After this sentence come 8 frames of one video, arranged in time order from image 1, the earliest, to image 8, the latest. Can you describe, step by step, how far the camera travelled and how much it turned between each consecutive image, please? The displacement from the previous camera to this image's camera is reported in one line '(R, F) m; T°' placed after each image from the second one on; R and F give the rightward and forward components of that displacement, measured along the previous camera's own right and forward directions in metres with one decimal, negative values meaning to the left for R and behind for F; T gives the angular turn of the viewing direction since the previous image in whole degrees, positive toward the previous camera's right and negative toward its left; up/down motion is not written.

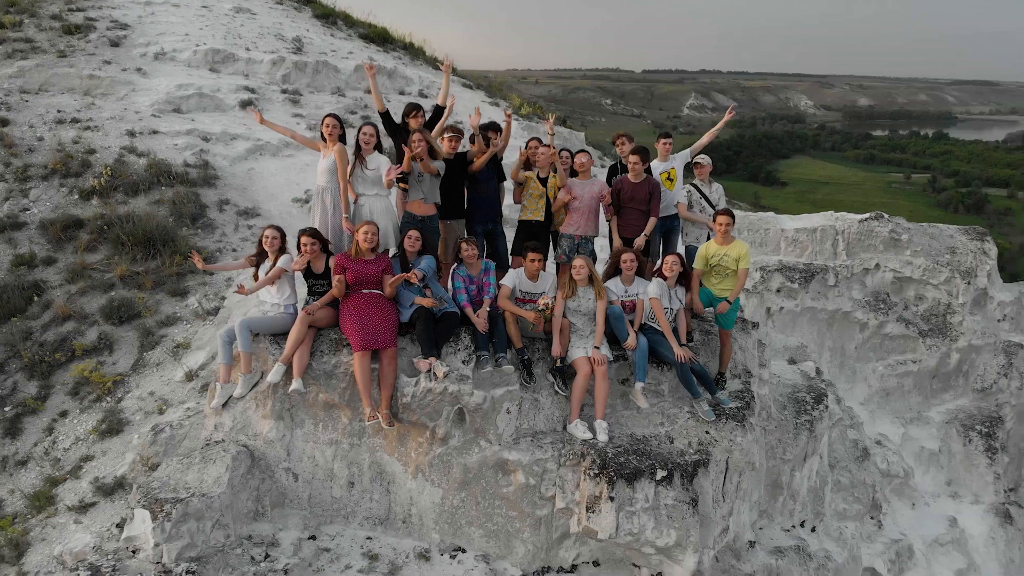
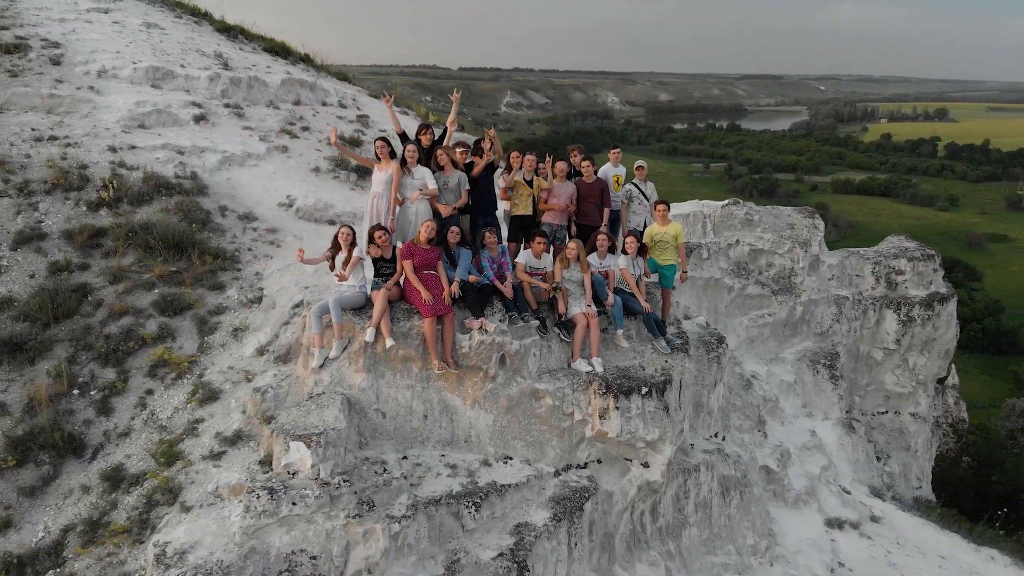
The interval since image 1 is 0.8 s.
(-1.7, -1.7) m; +12°
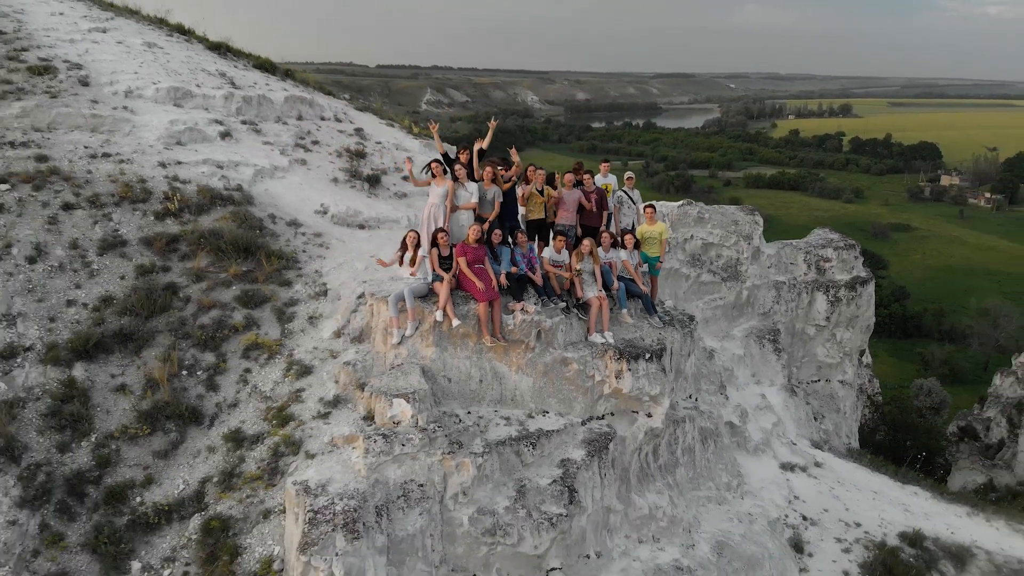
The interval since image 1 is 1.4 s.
(-1.2, -1.7) m; +5°
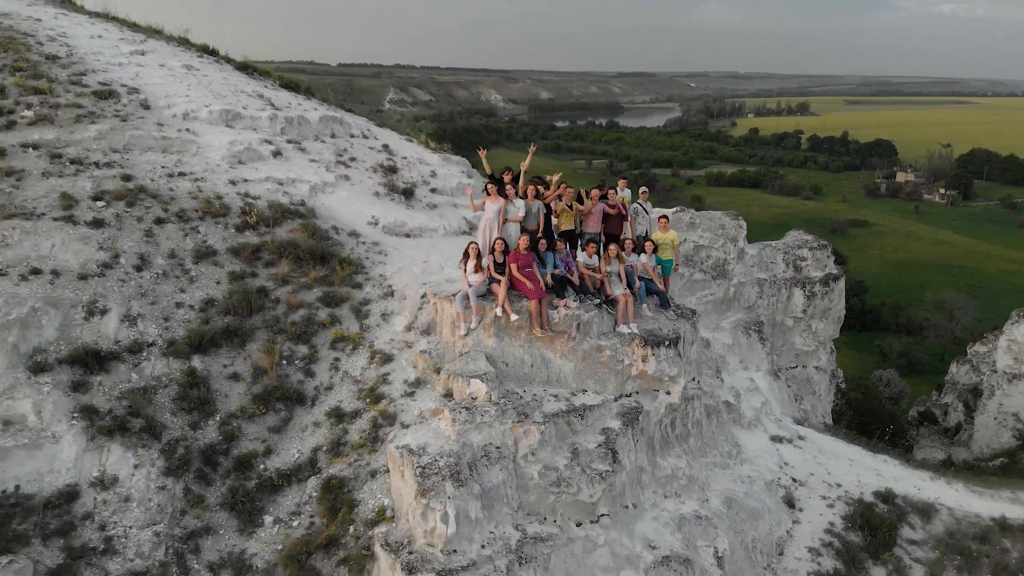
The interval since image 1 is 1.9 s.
(-1.1, -1.7) m; +2°
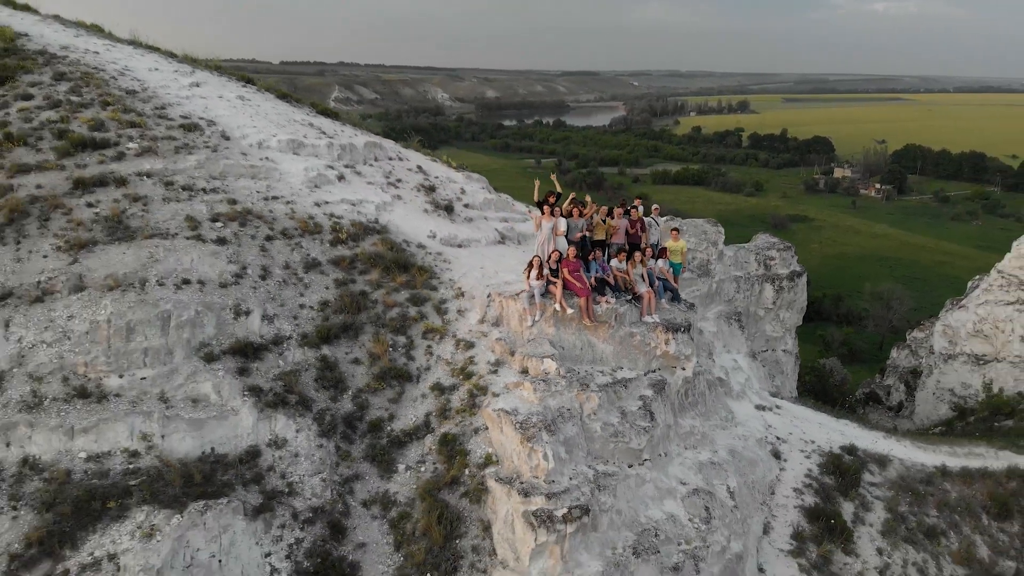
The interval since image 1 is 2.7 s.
(-1.8, -2.9) m; +4°
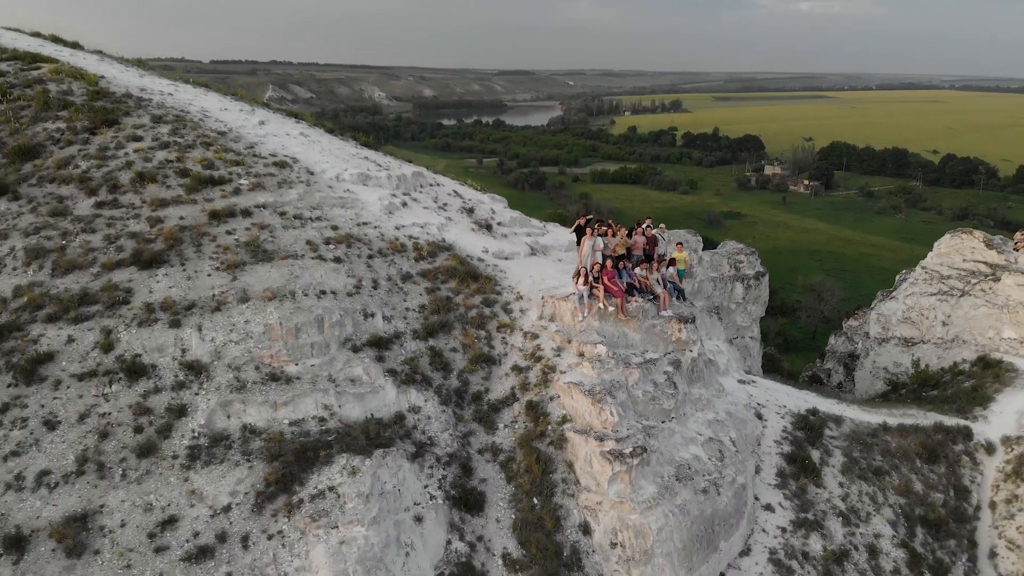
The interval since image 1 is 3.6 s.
(-2.5, -4.1) m; +4°
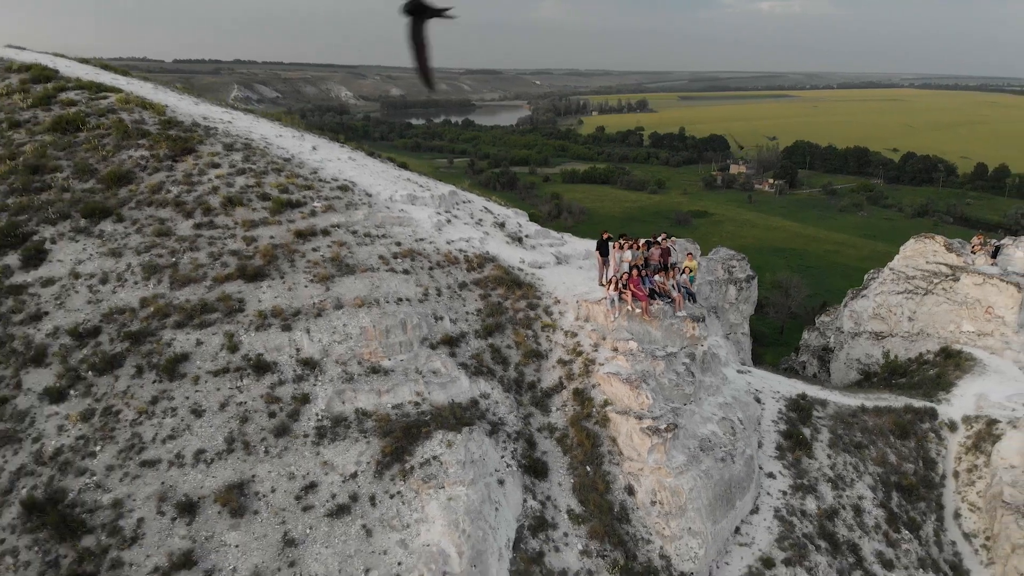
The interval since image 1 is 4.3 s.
(-2.0, -3.3) m; +2°
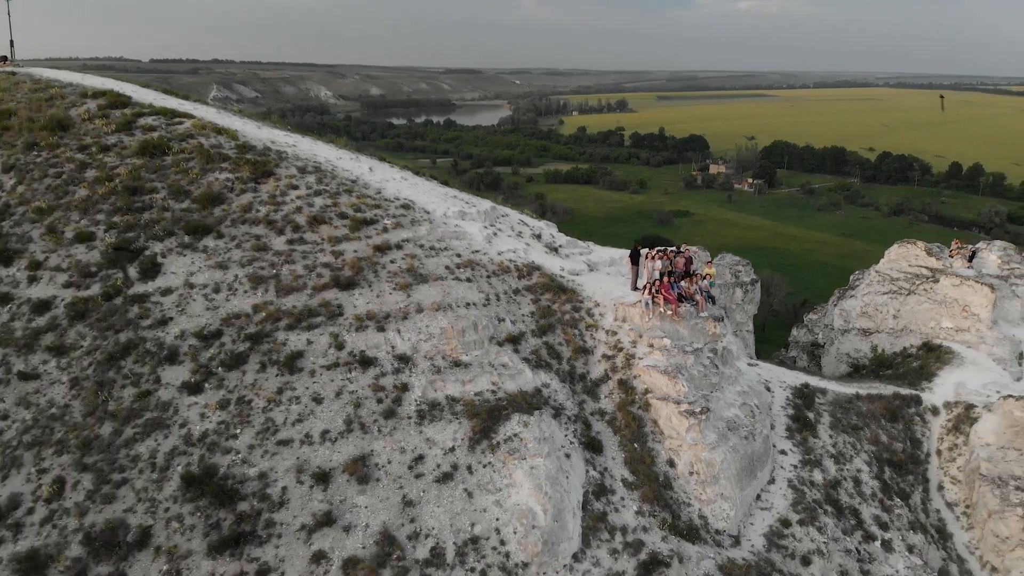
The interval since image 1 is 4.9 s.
(-2.1, -3.5) m; +1°
